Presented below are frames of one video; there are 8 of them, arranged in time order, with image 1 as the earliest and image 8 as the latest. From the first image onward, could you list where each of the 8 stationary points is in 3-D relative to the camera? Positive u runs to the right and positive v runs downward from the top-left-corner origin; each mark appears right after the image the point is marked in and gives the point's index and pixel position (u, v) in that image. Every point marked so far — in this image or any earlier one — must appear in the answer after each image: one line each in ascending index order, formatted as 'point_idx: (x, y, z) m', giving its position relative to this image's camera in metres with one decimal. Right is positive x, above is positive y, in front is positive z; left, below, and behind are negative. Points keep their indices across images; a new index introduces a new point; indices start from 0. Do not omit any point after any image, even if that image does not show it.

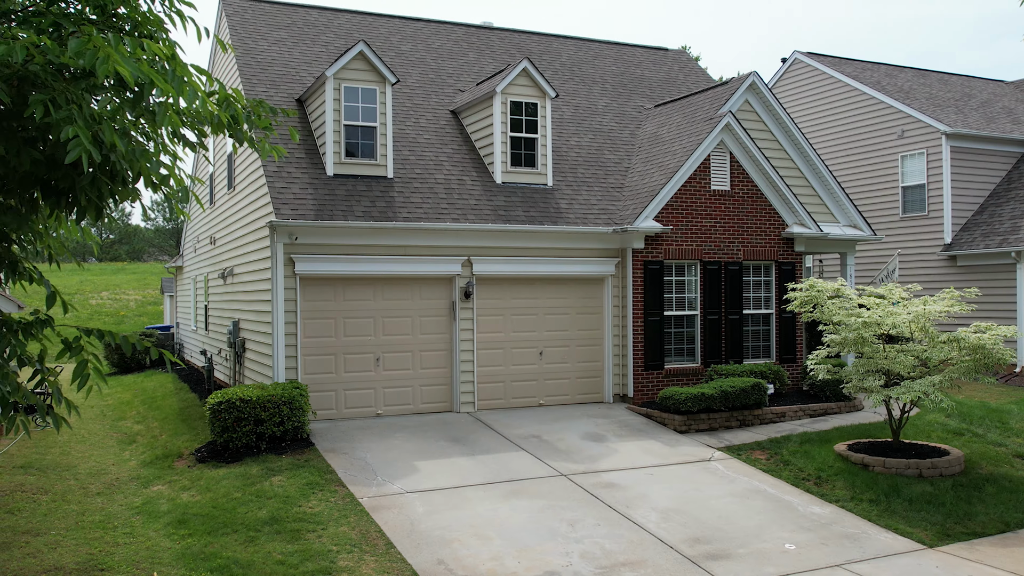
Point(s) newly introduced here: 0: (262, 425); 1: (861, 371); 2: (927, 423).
0: (-3.2, -1.7, +9.6) m
1: (+4.1, -1.0, +8.7) m
2: (+6.2, -2.0, +11.1) m
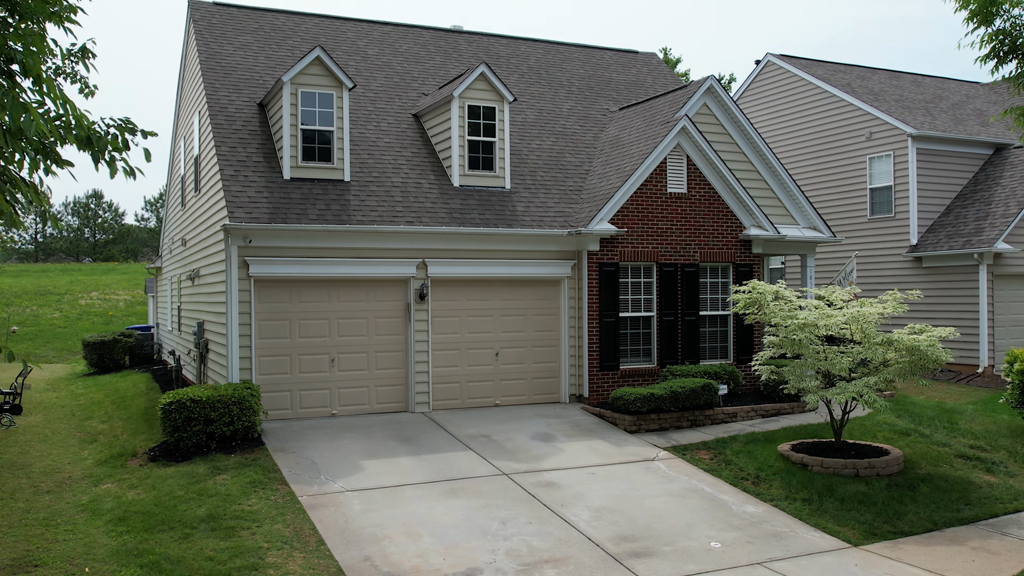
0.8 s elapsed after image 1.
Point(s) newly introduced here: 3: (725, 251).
0: (-3.9, -1.7, +9.7) m
1: (+3.4, -1.0, +8.9) m
2: (+5.5, -2.0, +11.3) m
3: (+4.1, +0.7, +14.4) m
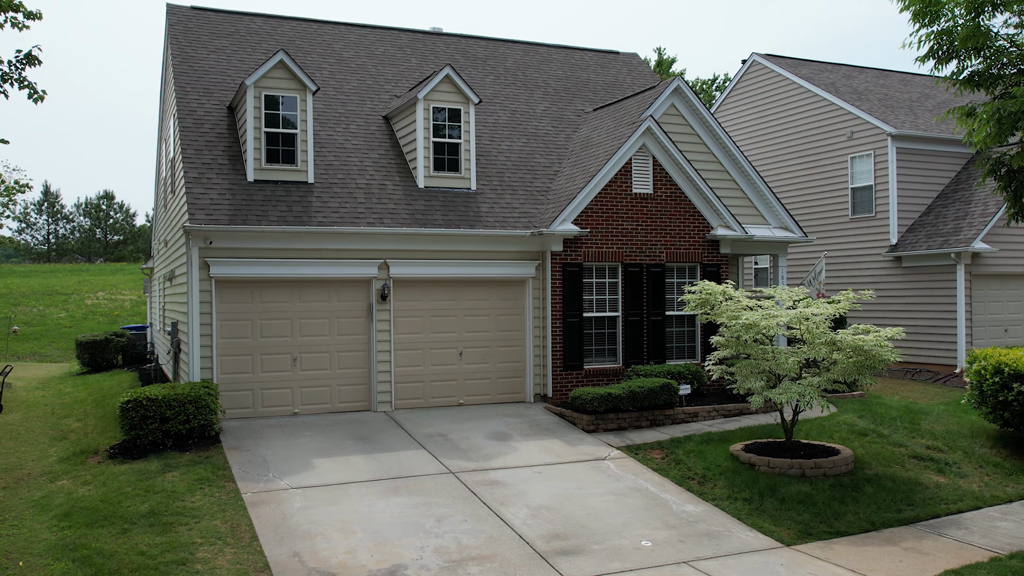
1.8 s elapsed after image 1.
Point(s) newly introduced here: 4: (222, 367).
0: (-4.5, -1.8, +9.8) m
1: (+2.8, -1.0, +9.0) m
2: (+4.9, -2.0, +11.4) m
3: (+3.5, +0.7, +14.5) m
4: (-4.5, -1.2, +11.6) m
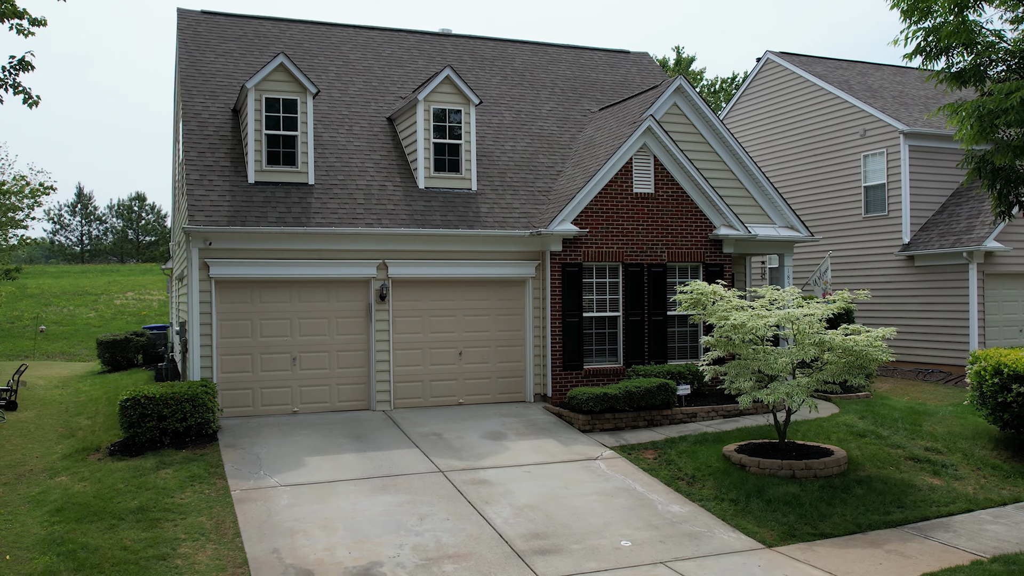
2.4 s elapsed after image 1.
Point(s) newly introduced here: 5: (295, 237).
0: (-4.6, -1.8, +9.9) m
1: (+2.6, -1.0, +8.9) m
2: (+4.8, -2.0, +11.3) m
3: (+3.5, +0.7, +14.4) m
4: (-4.5, -1.2, +11.7) m
5: (-3.5, +0.8, +12.0) m
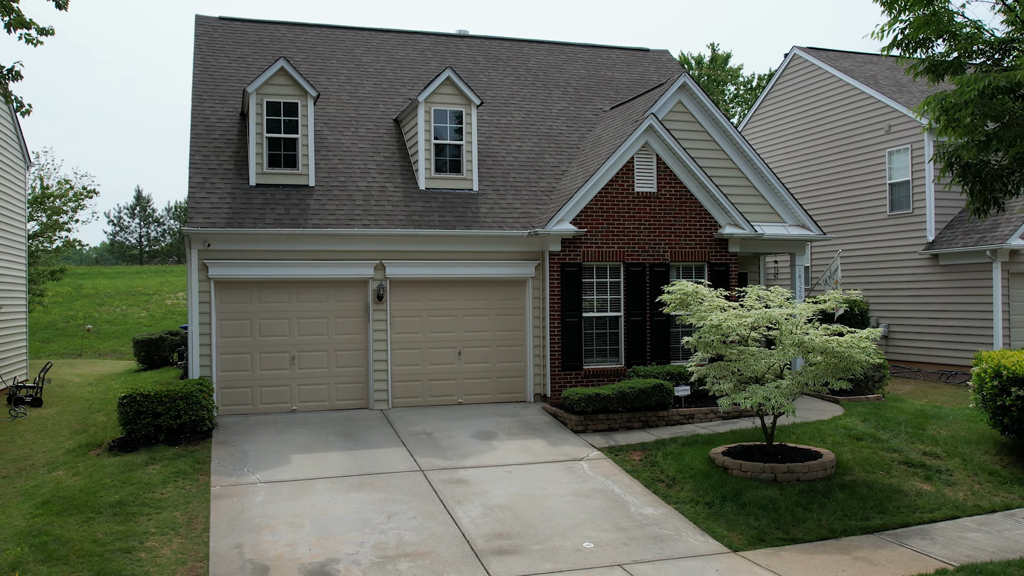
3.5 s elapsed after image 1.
0: (-4.8, -1.8, +10.2) m
1: (+2.4, -1.0, +8.8) m
2: (+4.7, -2.0, +11.0) m
3: (+3.5, +0.7, +14.2) m
4: (-4.6, -1.2, +12.0) m
5: (-3.6, +0.8, +12.2) m
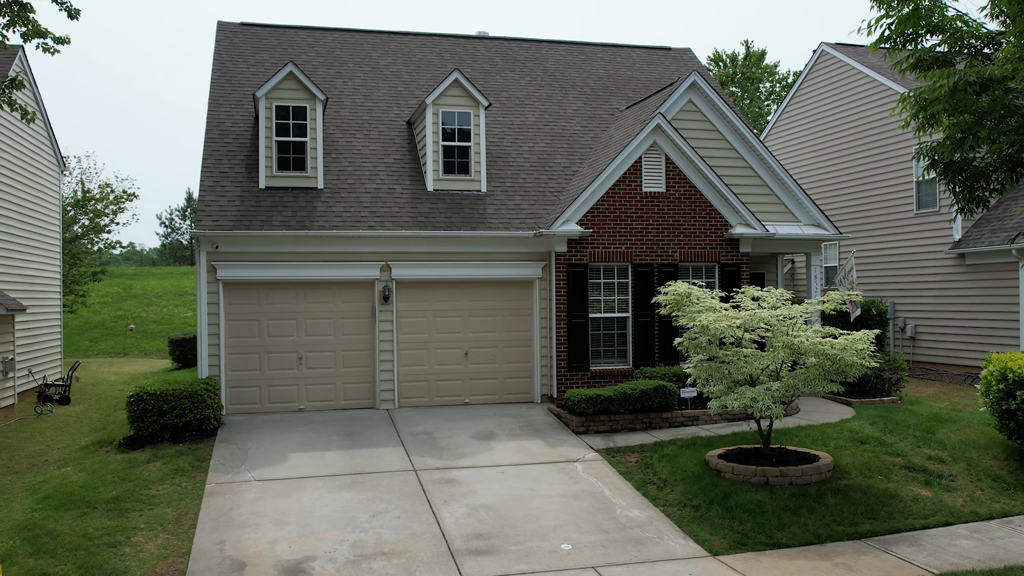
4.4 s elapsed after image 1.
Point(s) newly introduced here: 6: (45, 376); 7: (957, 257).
0: (-4.8, -1.8, +10.5) m
1: (+2.3, -1.0, +8.7) m
2: (+4.7, -2.0, +10.8) m
3: (+3.7, +0.7, +14.1) m
4: (-4.6, -1.3, +12.2) m
5: (-3.5, +0.8, +12.4) m
6: (-11.6, -2.2, +18.7) m
7: (+10.8, +0.8, +18.5) m
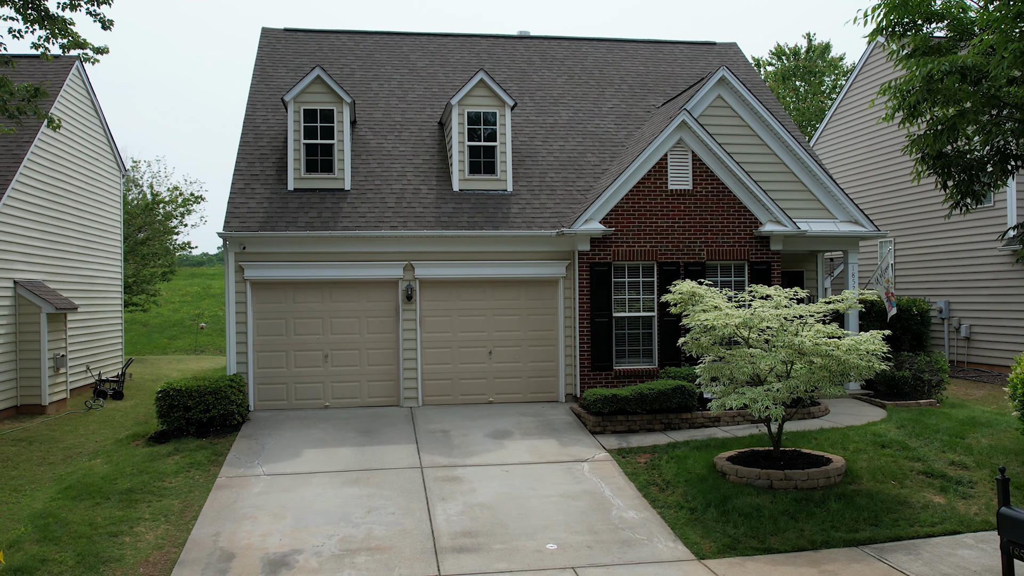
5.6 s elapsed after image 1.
0: (-4.6, -1.8, +10.9) m
1: (+2.3, -1.0, +8.6) m
2: (+4.9, -2.0, +10.4) m
3: (+4.1, +0.7, +13.8) m
4: (-4.3, -1.3, +12.6) m
5: (-3.2, +0.8, +12.7) m
6: (-10.7, -2.2, +19.7) m
7: (+11.6, +0.8, +17.6) m
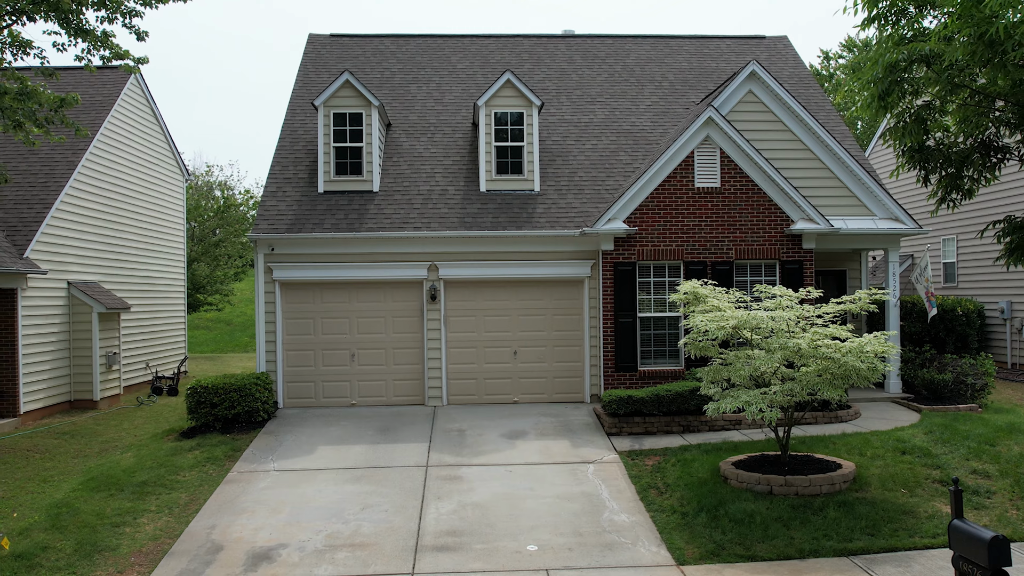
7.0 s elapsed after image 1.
0: (-4.4, -1.8, +11.3) m
1: (+2.3, -1.0, +8.4) m
2: (+5.0, -2.0, +10.0) m
3: (+4.6, +0.8, +13.4) m
4: (-3.9, -1.3, +13.0) m
5: (-2.8, +0.8, +13.0) m
6: (-9.6, -2.2, +20.6) m
7: (+12.4, +0.9, +16.5) m
